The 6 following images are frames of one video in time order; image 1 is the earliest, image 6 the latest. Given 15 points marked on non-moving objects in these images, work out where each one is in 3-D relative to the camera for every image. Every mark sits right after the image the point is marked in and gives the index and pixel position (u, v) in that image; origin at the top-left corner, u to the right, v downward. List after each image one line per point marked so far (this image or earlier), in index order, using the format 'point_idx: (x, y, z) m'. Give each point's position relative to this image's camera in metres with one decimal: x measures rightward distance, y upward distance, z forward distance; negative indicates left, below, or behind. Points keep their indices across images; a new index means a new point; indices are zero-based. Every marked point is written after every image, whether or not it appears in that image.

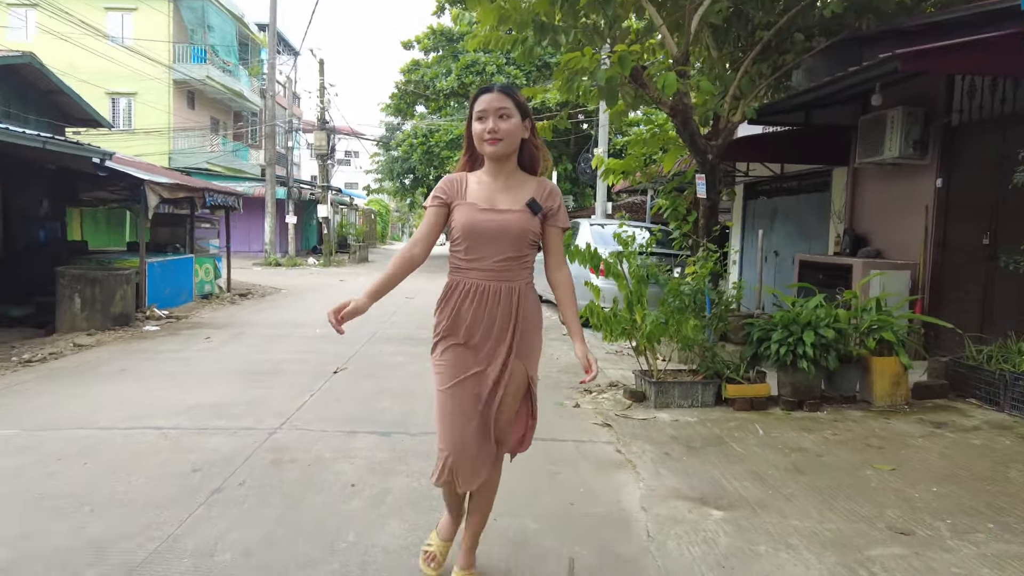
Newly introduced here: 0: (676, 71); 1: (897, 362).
0: (+1.5, +2.0, +6.1) m
1: (+2.7, -0.5, +4.5) m
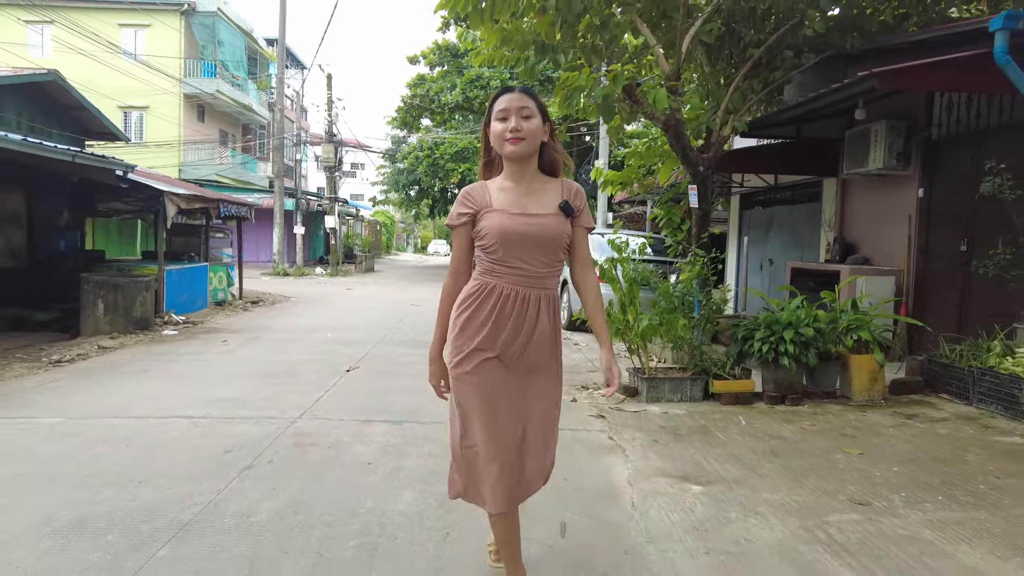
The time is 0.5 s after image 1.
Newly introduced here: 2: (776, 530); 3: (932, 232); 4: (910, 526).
0: (+1.5, +1.9, +6.4) m
1: (+2.7, -0.5, +4.9) m
2: (+1.1, -1.0, +2.8) m
3: (+4.5, +0.6, +6.9) m
4: (+1.7, -1.0, +2.8) m
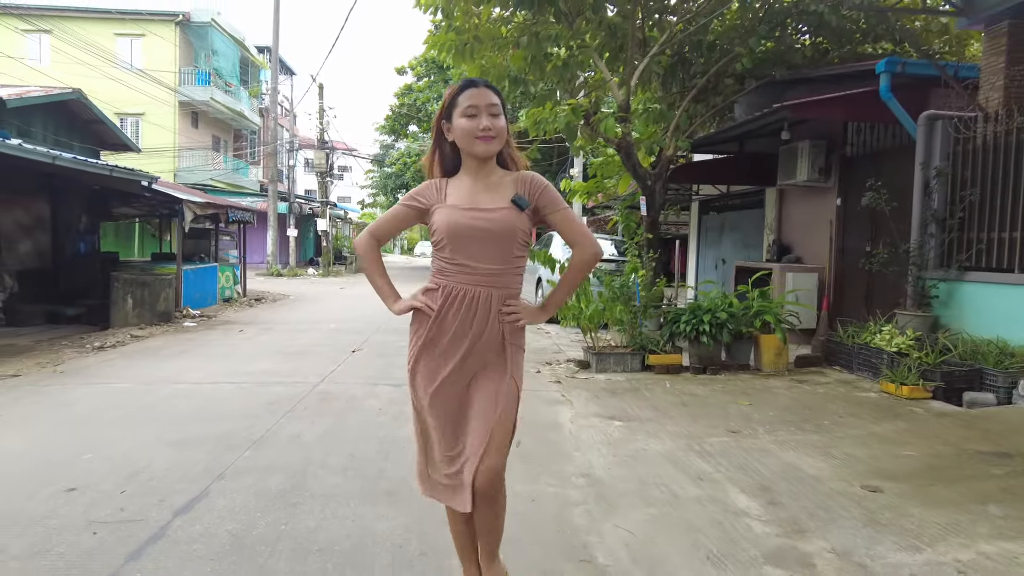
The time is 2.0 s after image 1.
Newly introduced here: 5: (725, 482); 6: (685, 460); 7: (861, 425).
0: (+1.3, +2.0, +7.7) m
1: (+2.5, -0.5, +6.1) m
2: (+0.9, -0.9, +4.0) m
3: (+4.2, +0.7, +8.2) m
4: (+1.5, -0.9, +4.1) m
5: (+1.1, -1.0, +3.3) m
6: (+1.0, -0.9, +3.6) m
7: (+2.4, -0.9, +4.4) m
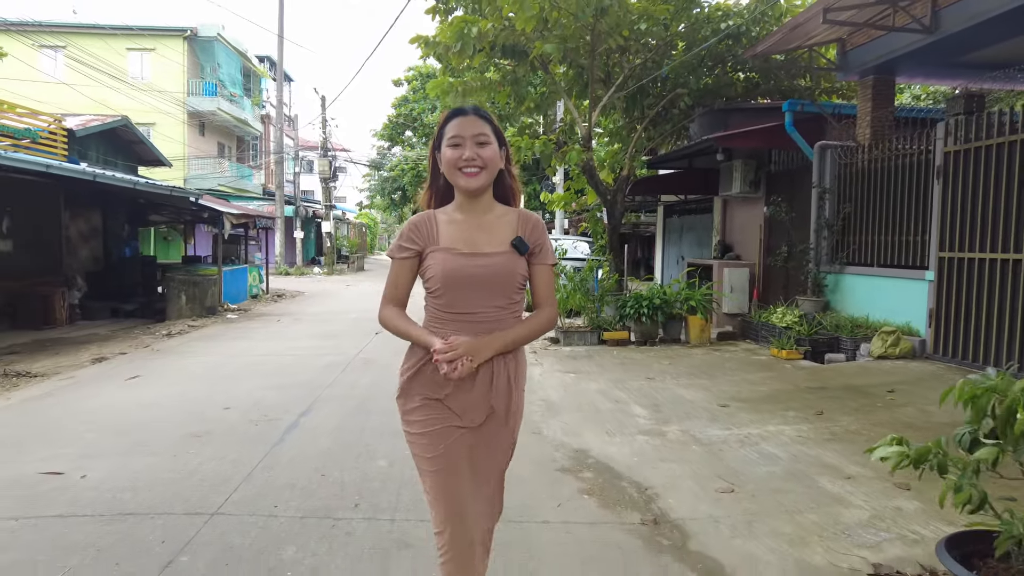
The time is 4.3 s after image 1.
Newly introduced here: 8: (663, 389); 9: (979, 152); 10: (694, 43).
0: (+1.1, +2.1, +9.6) m
1: (+2.3, -0.4, +8.0) m
2: (+0.8, -0.9, +5.9) m
3: (+4.0, +0.8, +10.2) m
4: (+1.4, -0.9, +6.0) m
5: (+1.0, -0.9, +5.2) m
6: (+0.8, -0.9, +5.6) m
7: (+2.2, -0.8, +6.4) m
8: (+1.3, -0.9, +5.7) m
9: (+4.4, +1.3, +6.3) m
10: (+2.7, +3.6, +9.6) m
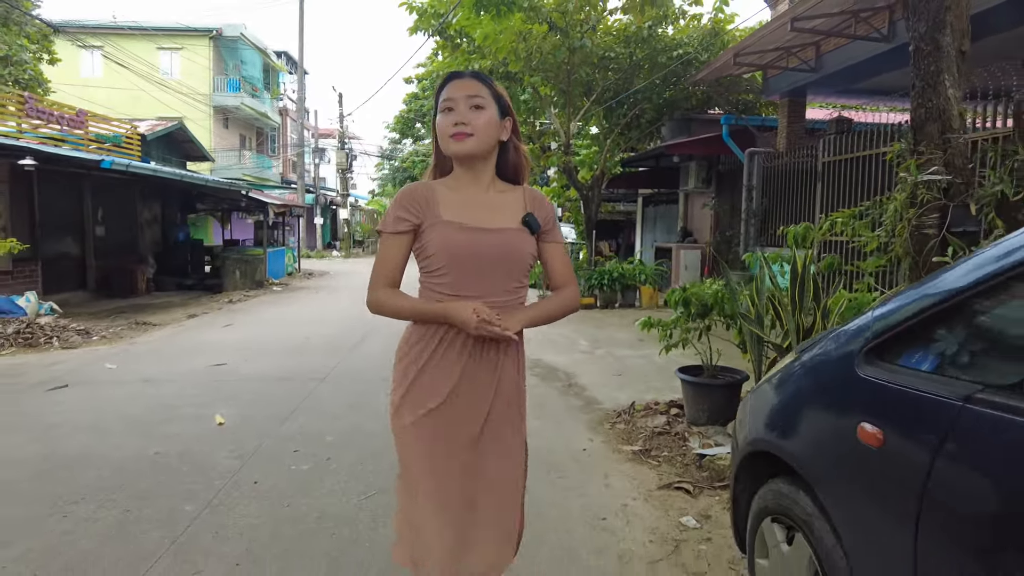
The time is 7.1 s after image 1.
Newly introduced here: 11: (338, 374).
0: (+1.0, +2.5, +11.8) m
1: (+2.2, 0.0, +10.3) m
2: (+0.7, -0.5, +8.2) m
3: (+3.9, +1.2, +12.4) m
4: (+1.3, -0.5, +8.3) m
5: (+0.8, -0.6, +7.5) m
6: (+0.7, -0.6, +7.9) m
7: (+2.1, -0.5, +8.7) m
8: (+1.1, -0.6, +8.0) m
9: (+4.3, +1.6, +8.5) m
10: (+2.6, +4.0, +11.8) m
11: (-1.5, -0.7, +5.5) m
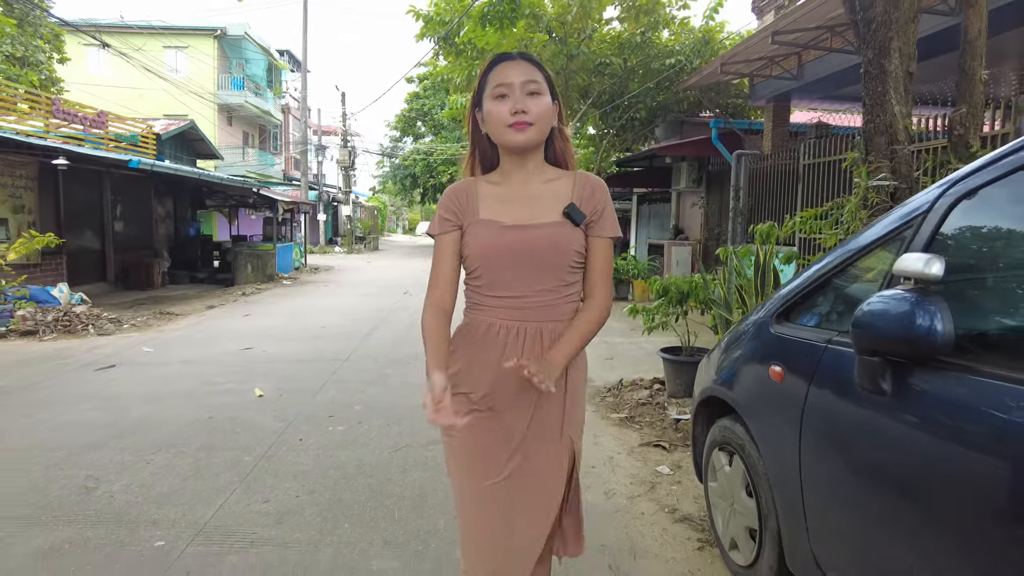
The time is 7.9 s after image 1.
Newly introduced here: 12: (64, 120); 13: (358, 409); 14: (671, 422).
0: (+1.0, +2.6, +12.4) m
1: (+2.2, +0.1, +10.9) m
2: (+0.7, -0.4, +8.8) m
3: (+3.9, +1.3, +13.0) m
4: (+1.3, -0.4, +8.9) m
5: (+0.8, -0.5, +8.1) m
6: (+0.7, -0.5, +8.5) m
7: (+2.1, -0.4, +9.3) m
8: (+1.1, -0.5, +8.6) m
9: (+4.3, +1.7, +9.1) m
10: (+2.6, +4.1, +12.4) m
11: (-1.4, -0.6, +6.1) m
12: (-8.0, +3.0, +11.8) m
13: (-1.0, -0.8, +4.4) m
14: (+1.0, -0.9, +4.2) m
